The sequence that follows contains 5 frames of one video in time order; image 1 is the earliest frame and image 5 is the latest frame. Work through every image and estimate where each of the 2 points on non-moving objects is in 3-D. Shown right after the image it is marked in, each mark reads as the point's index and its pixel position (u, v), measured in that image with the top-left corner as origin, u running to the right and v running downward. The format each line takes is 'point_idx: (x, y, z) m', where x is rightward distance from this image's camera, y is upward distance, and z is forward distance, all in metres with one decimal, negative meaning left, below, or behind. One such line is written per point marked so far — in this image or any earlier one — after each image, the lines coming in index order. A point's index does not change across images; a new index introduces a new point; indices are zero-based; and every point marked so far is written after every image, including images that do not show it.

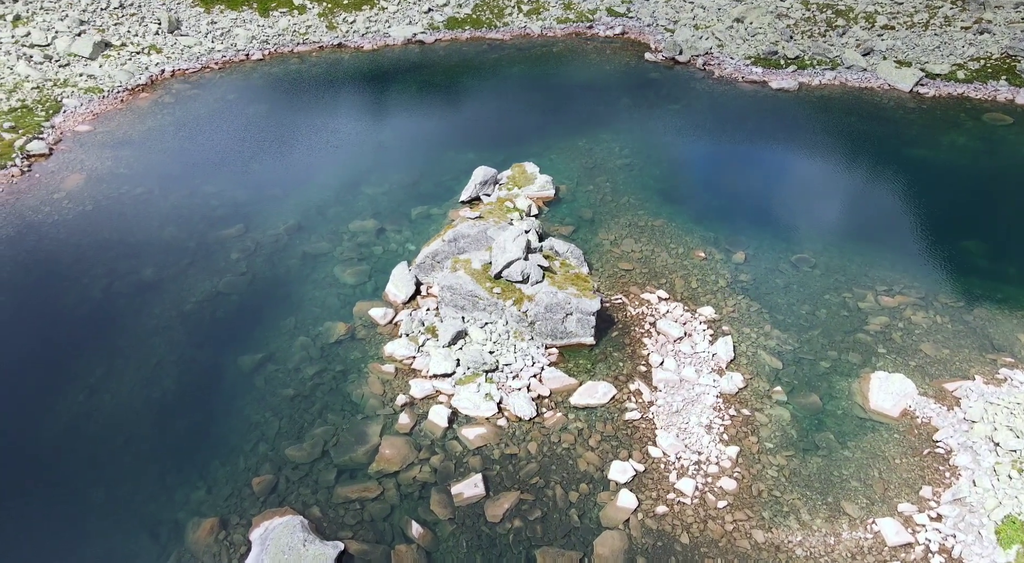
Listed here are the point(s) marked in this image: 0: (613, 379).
0: (+3.2, -3.1, +20.0) m
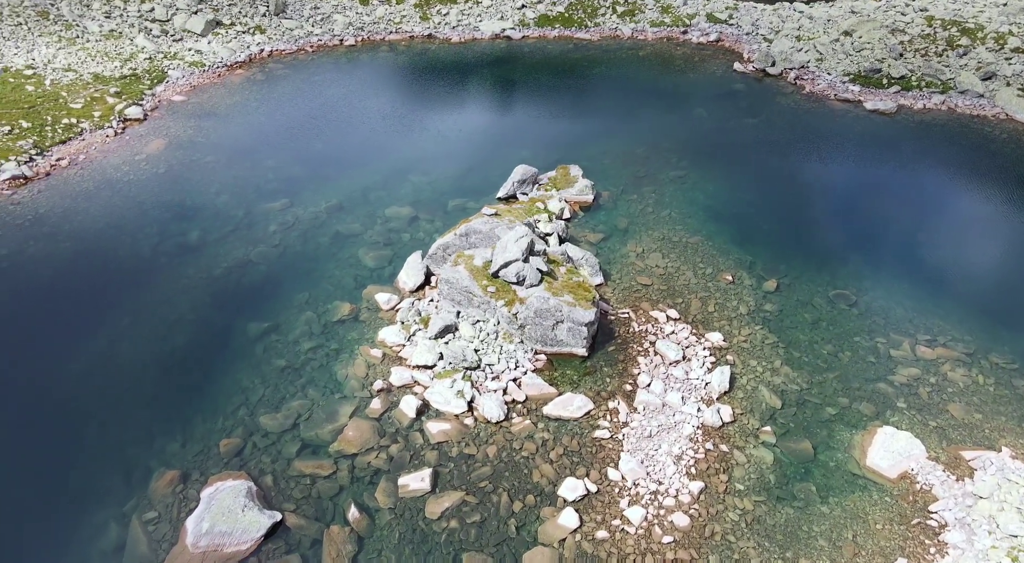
0: (+2.5, -3.4, +19.3) m
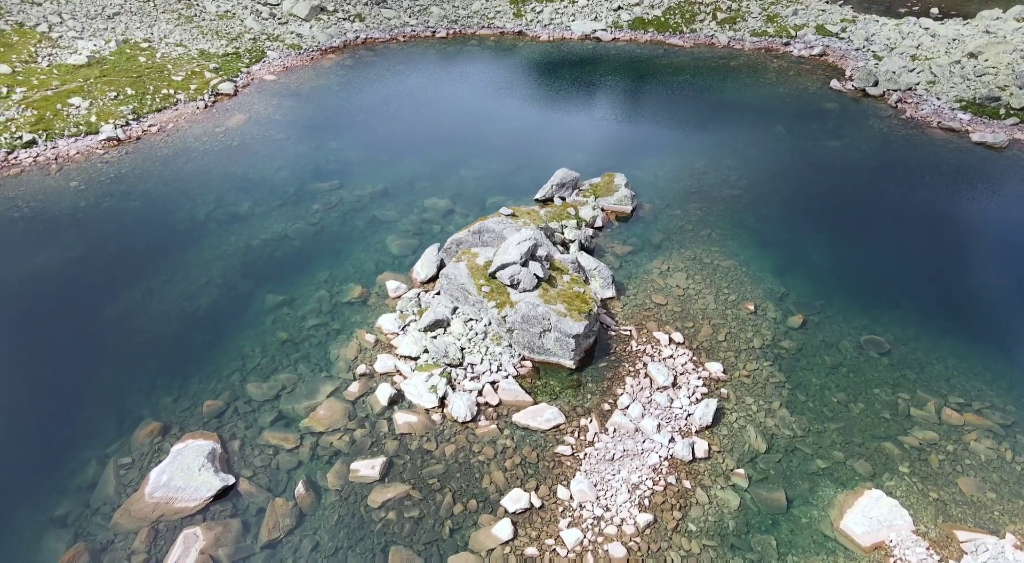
0: (+1.7, -3.8, +18.8) m
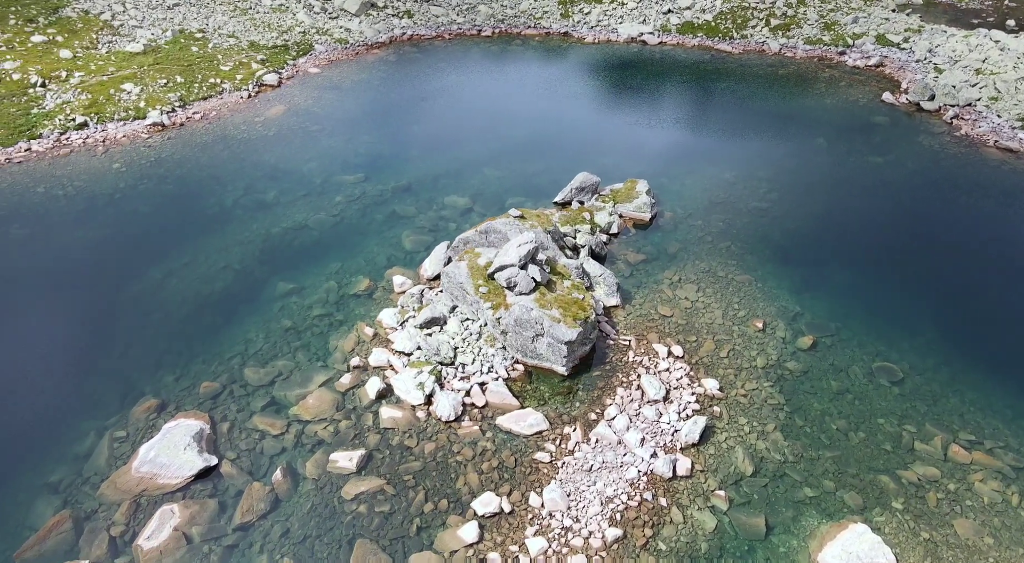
0: (+1.3, -3.9, +18.6) m
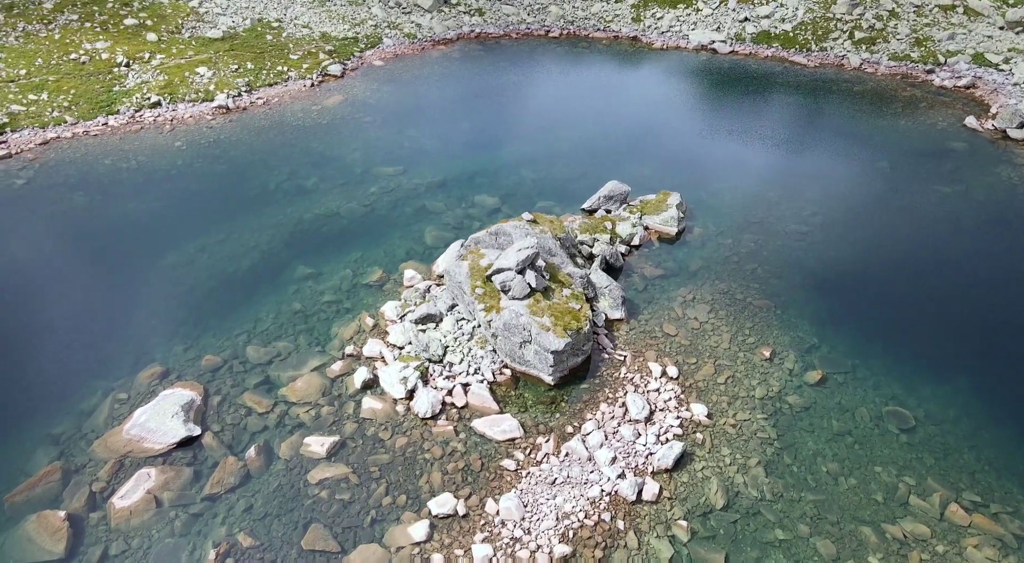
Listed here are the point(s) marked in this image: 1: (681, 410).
0: (+0.6, -4.2, +18.5) m
1: (+5.1, -3.8, +19.2) m
